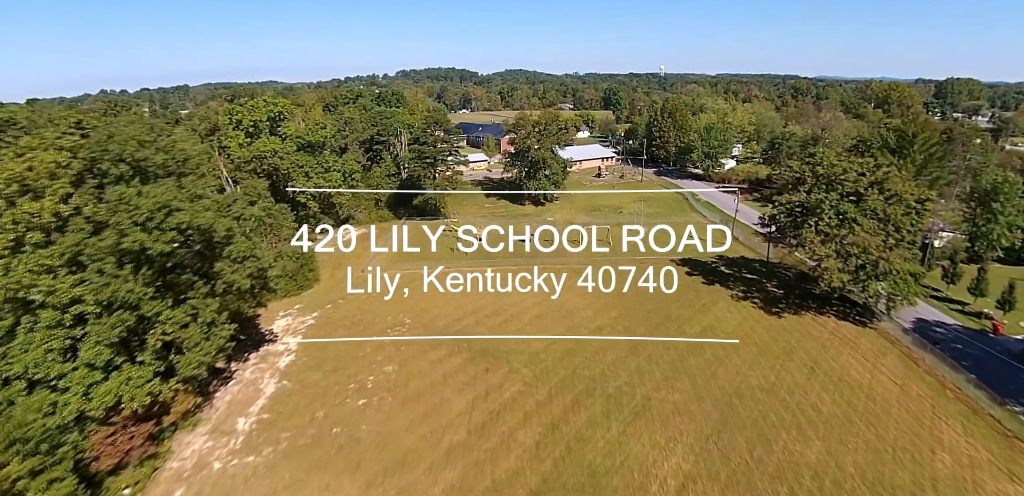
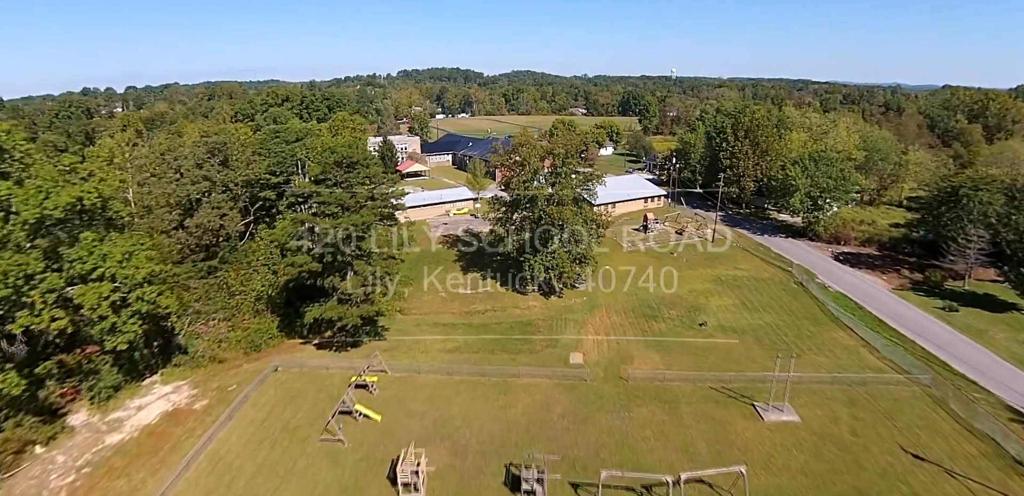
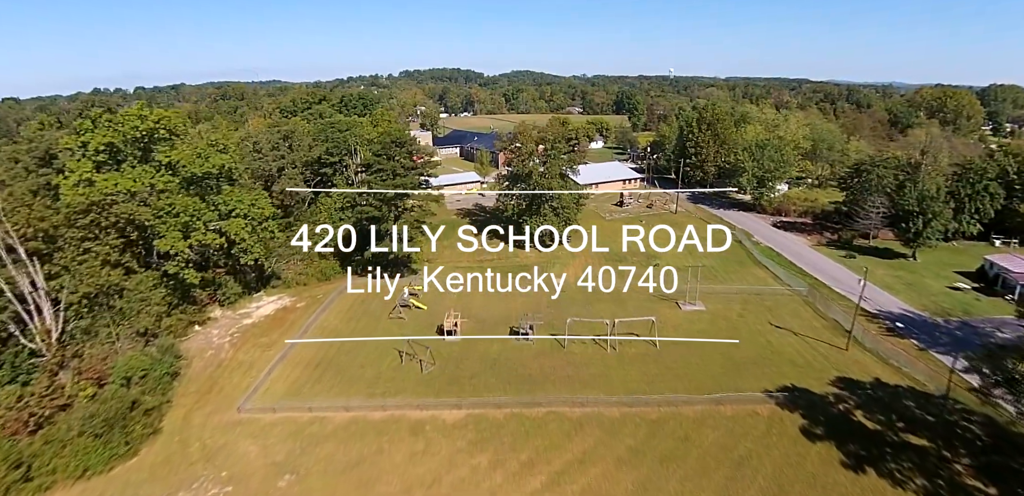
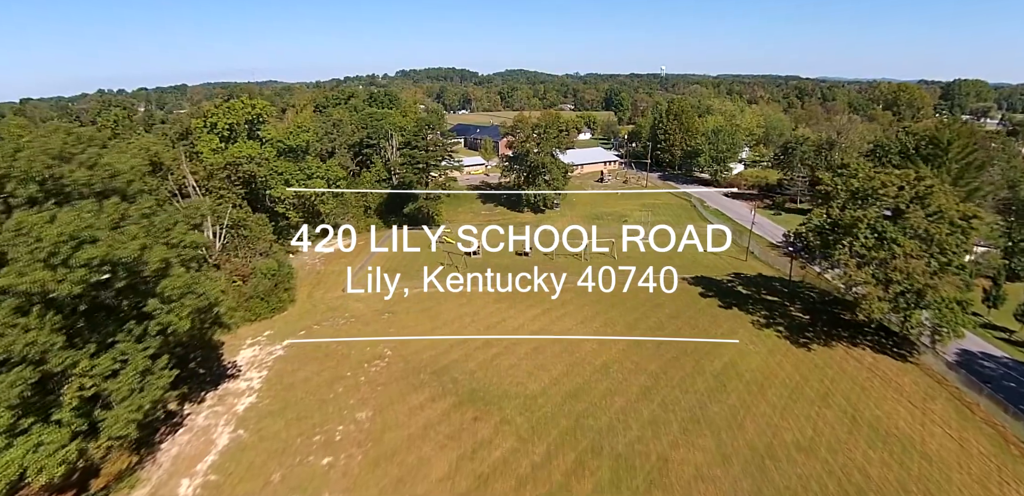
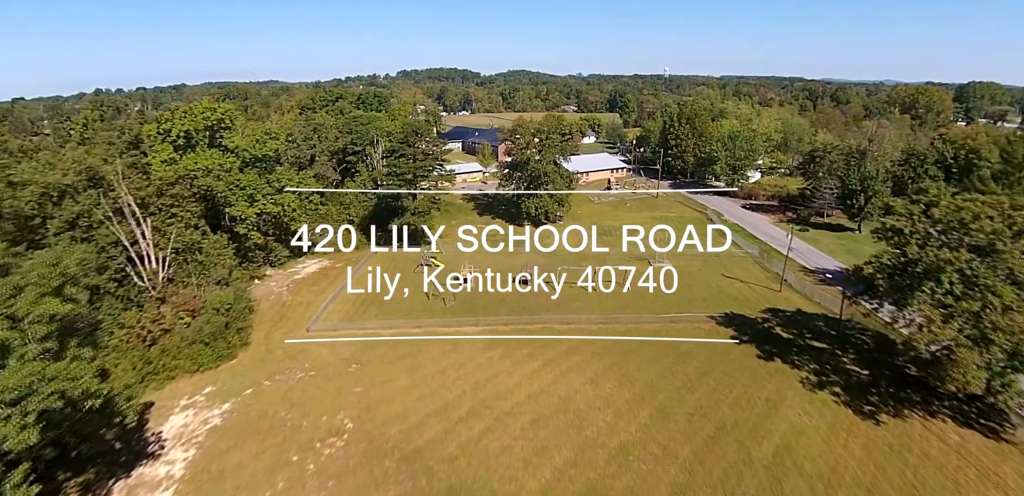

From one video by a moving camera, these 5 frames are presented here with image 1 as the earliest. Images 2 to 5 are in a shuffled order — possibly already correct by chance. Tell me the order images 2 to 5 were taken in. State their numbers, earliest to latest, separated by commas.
4, 5, 3, 2
